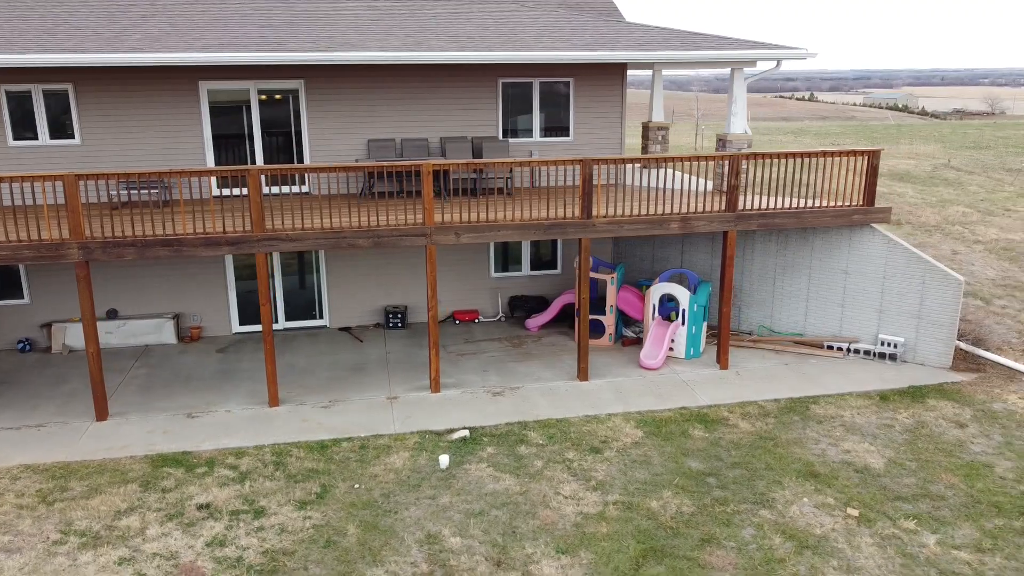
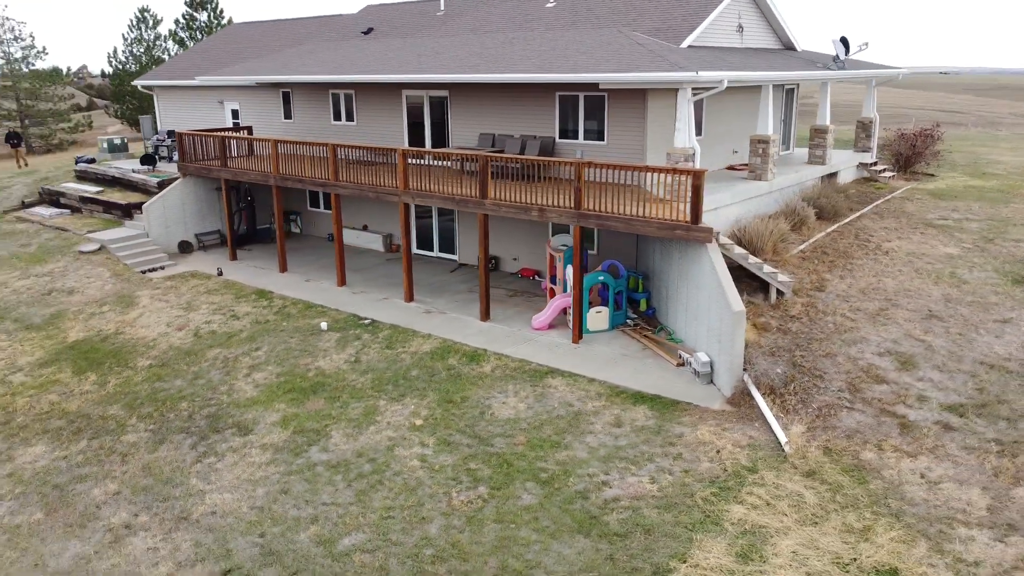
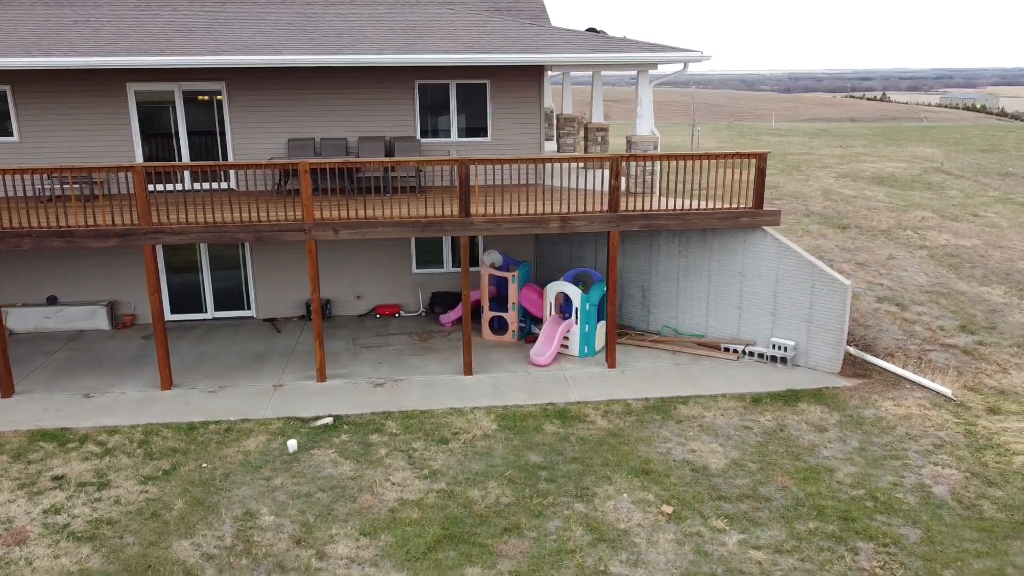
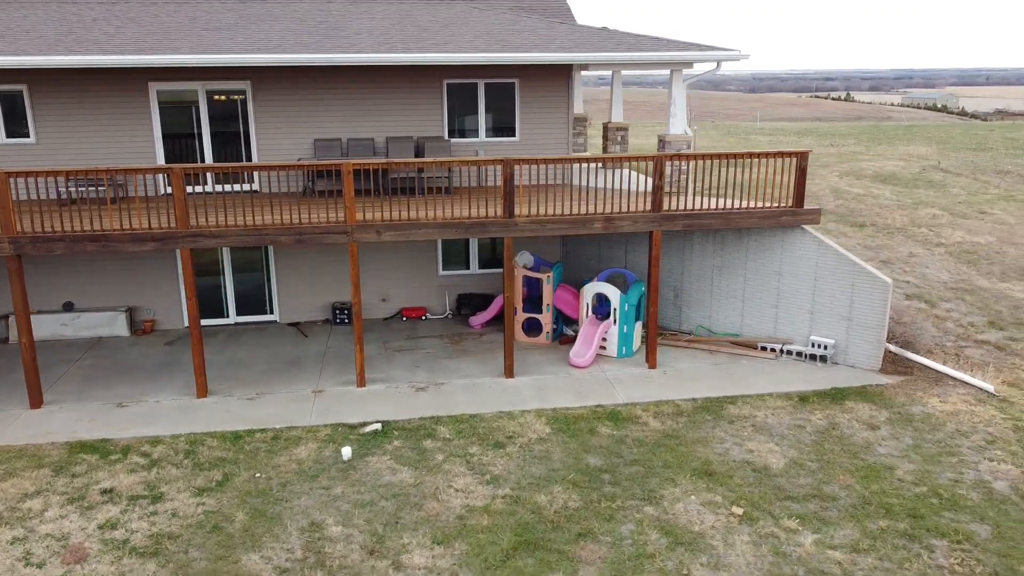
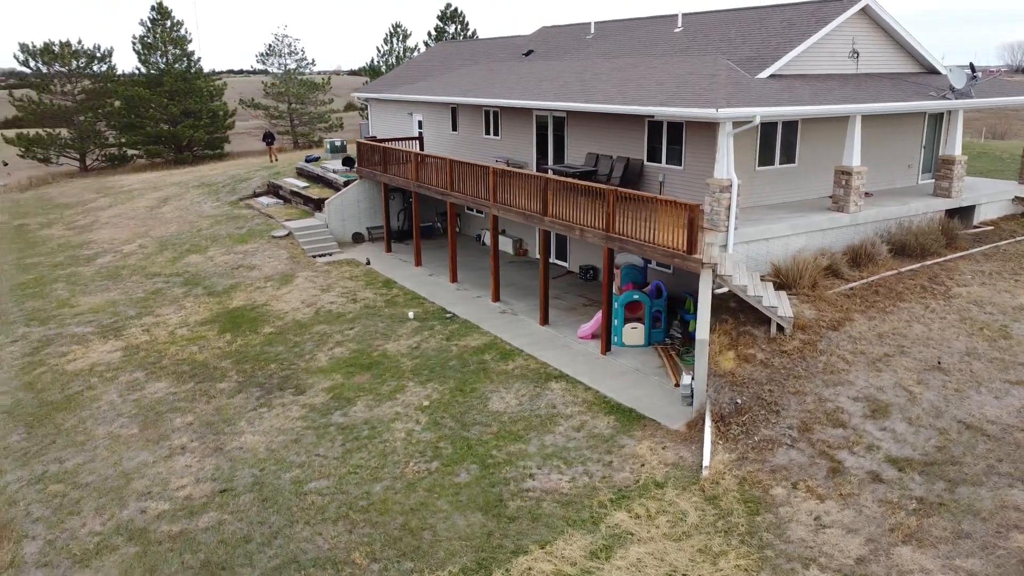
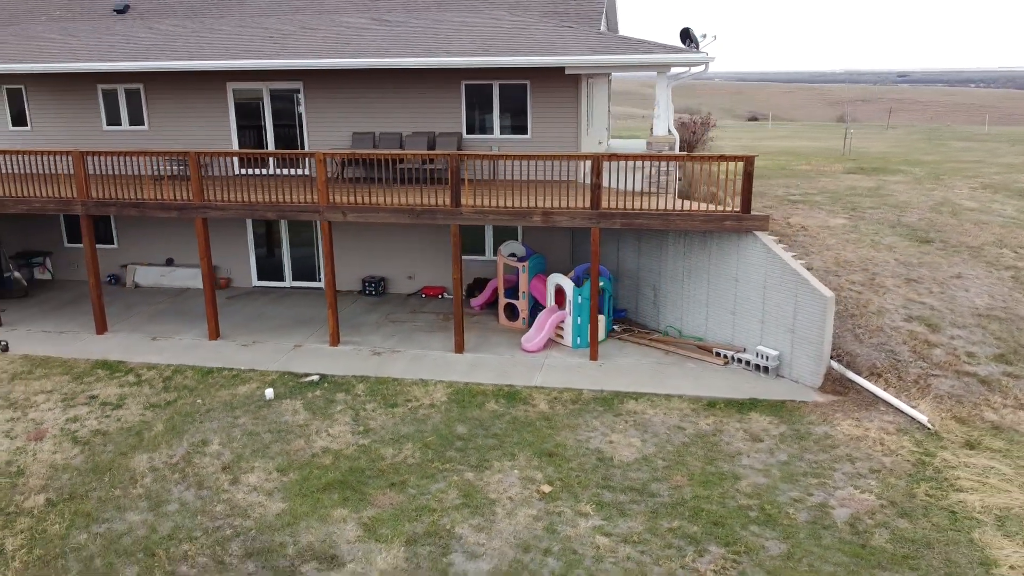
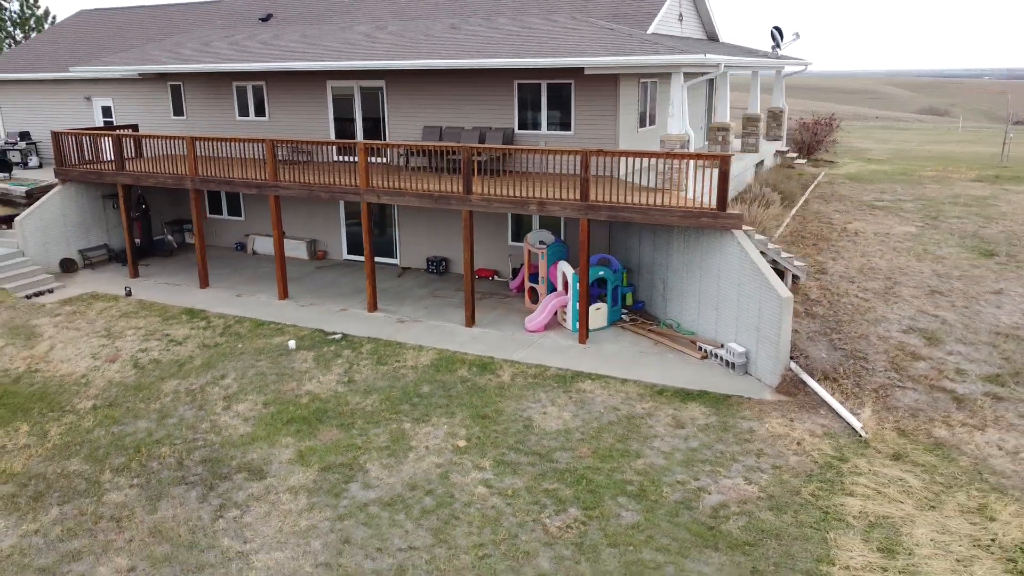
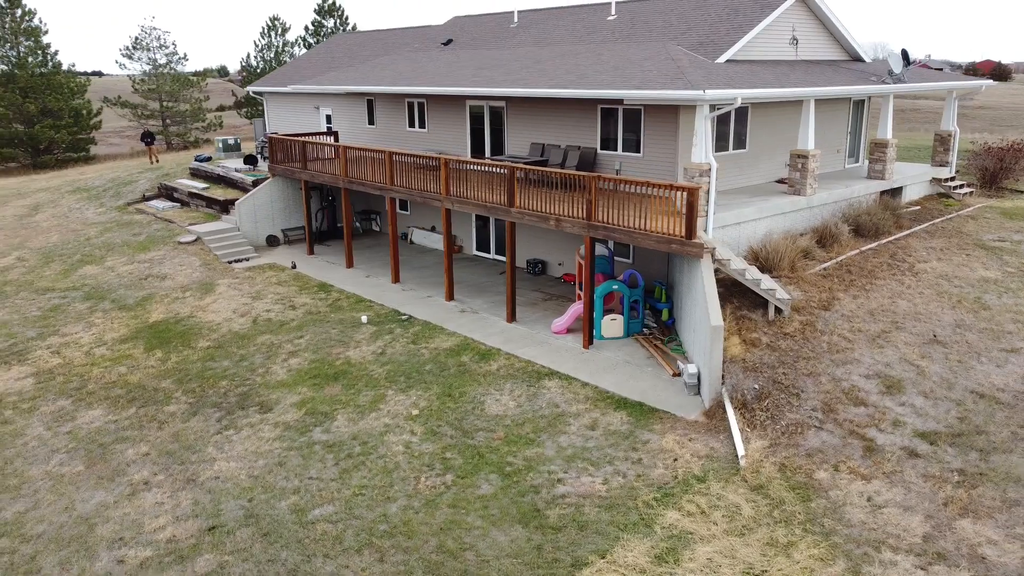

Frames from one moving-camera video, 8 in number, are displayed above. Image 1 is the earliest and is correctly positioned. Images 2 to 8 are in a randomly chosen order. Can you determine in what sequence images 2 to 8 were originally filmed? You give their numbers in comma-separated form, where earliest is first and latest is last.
4, 3, 6, 7, 2, 8, 5
